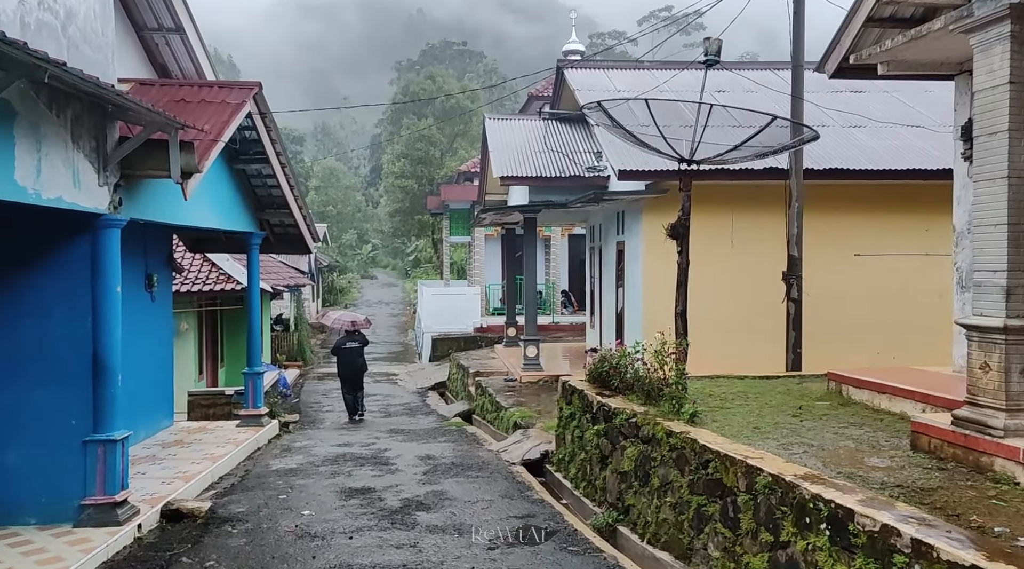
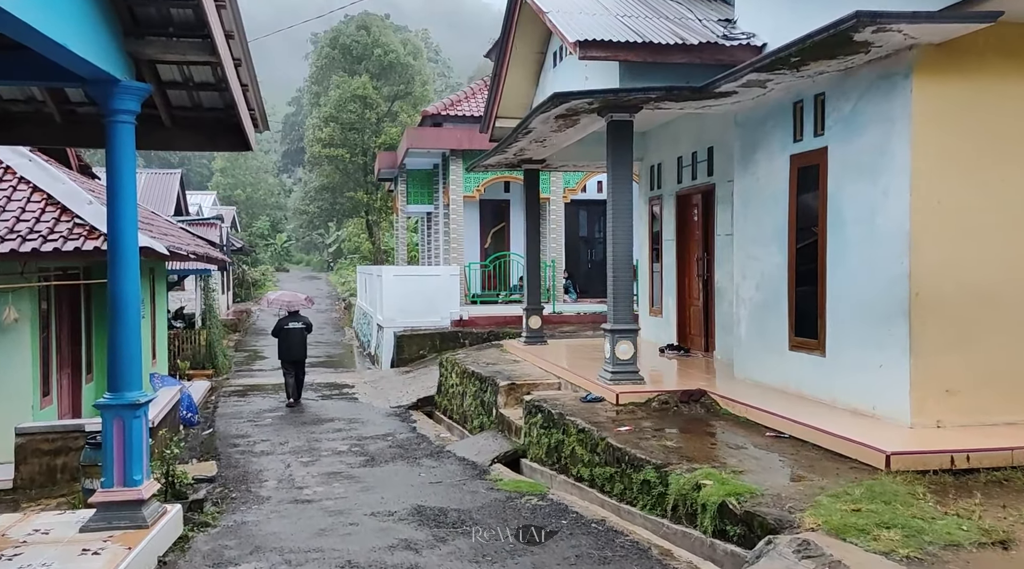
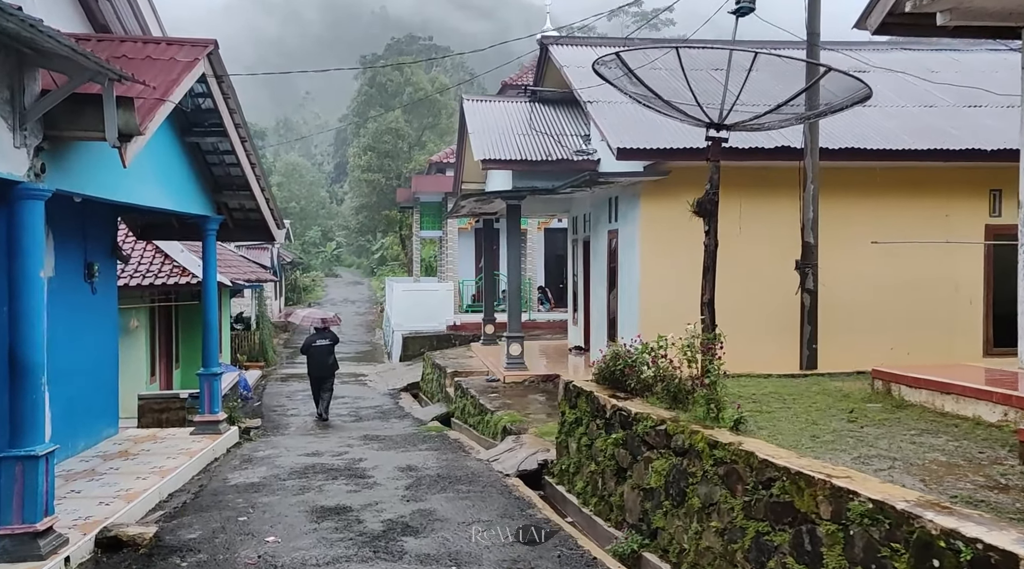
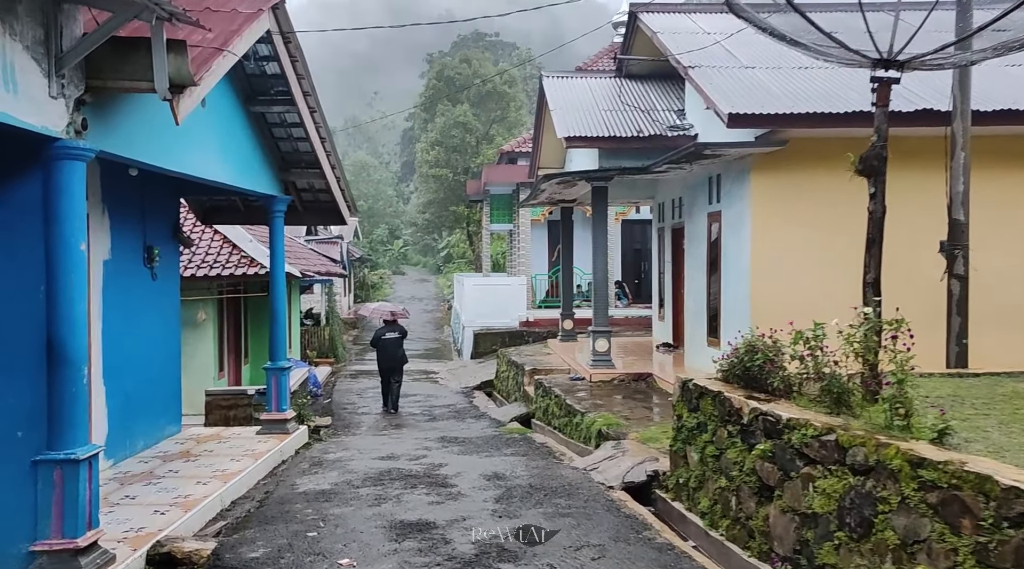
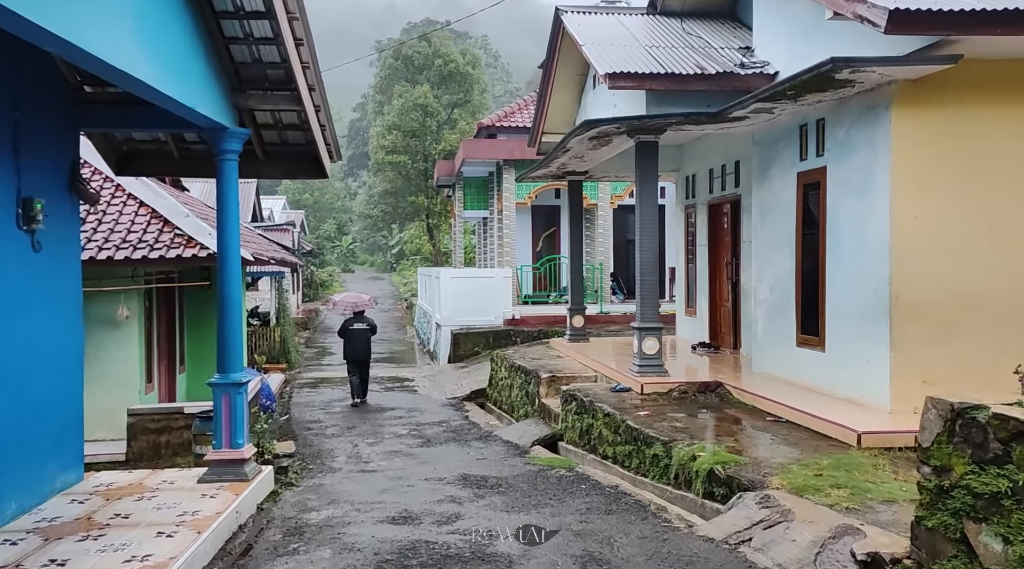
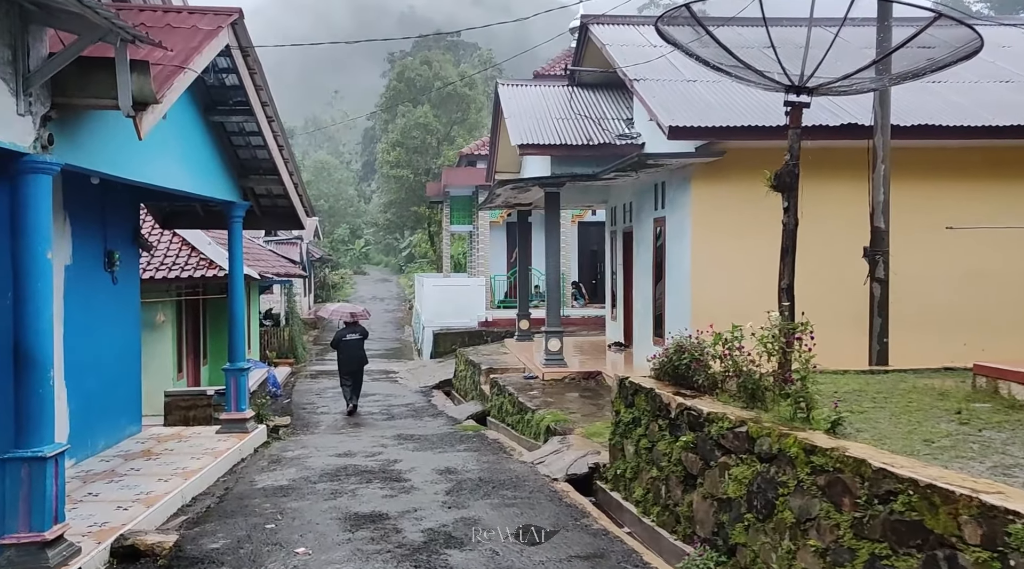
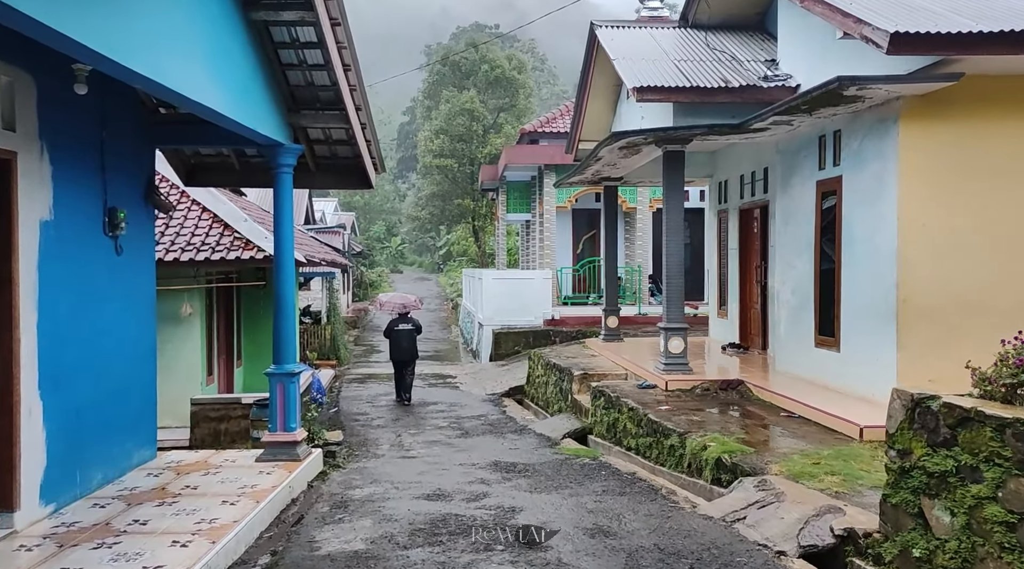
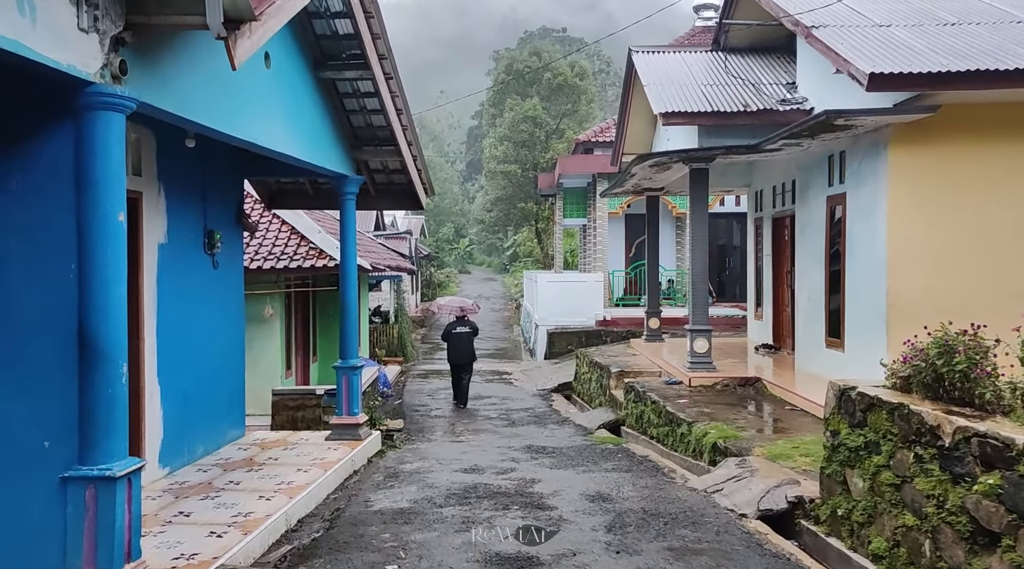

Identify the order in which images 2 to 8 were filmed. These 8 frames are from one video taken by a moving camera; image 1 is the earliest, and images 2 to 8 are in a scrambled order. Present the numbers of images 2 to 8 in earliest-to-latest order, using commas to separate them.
3, 6, 4, 8, 7, 5, 2
